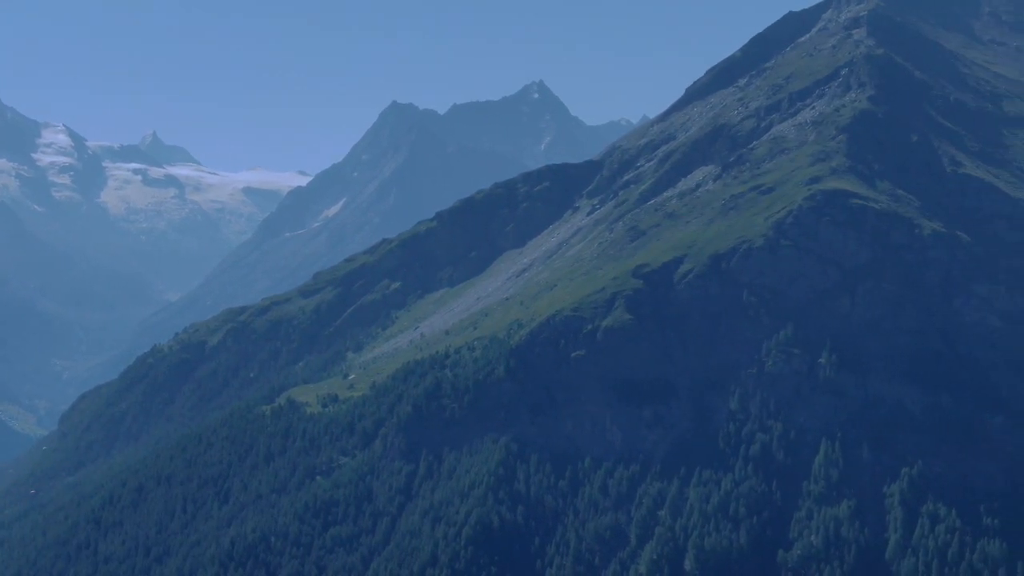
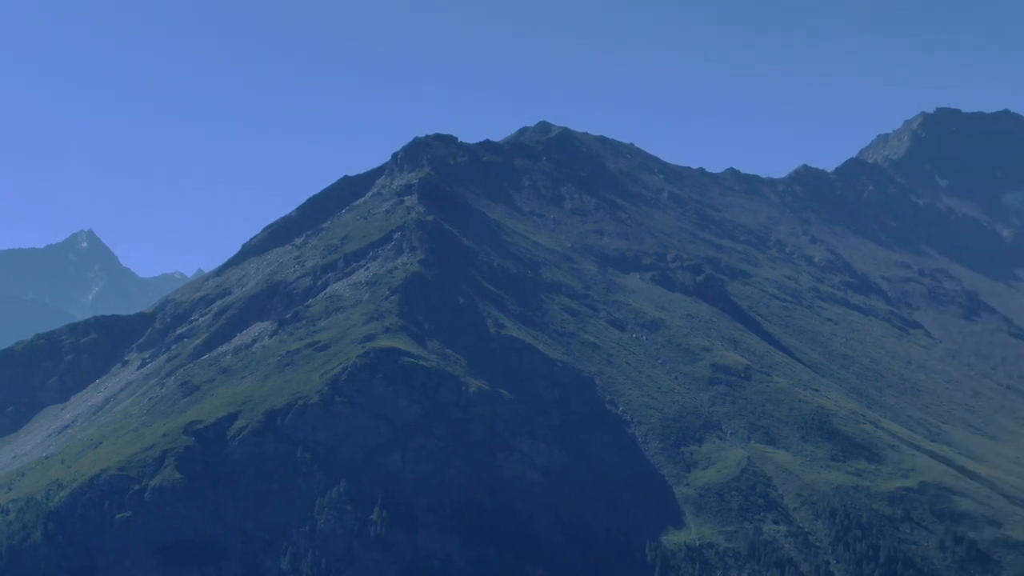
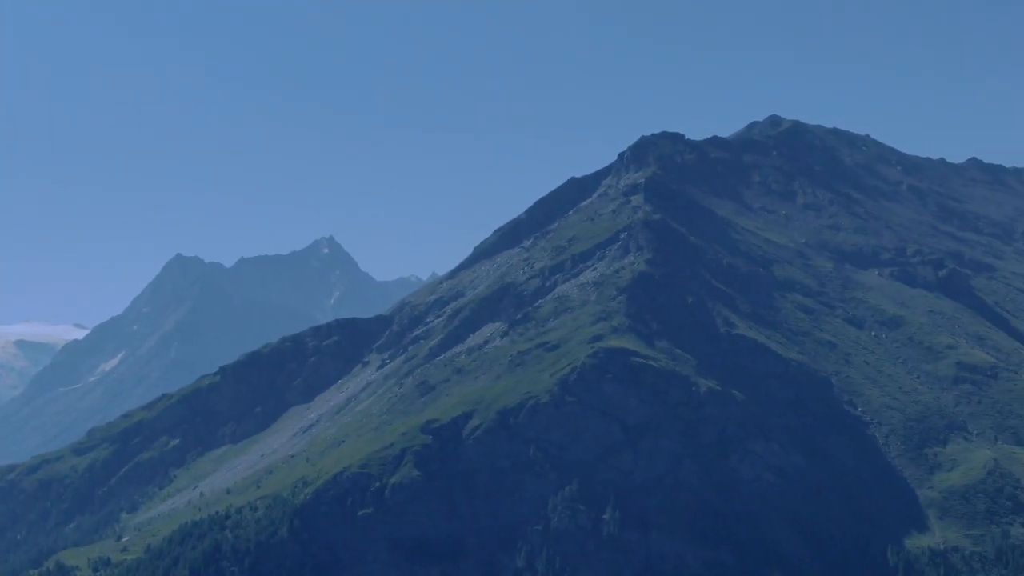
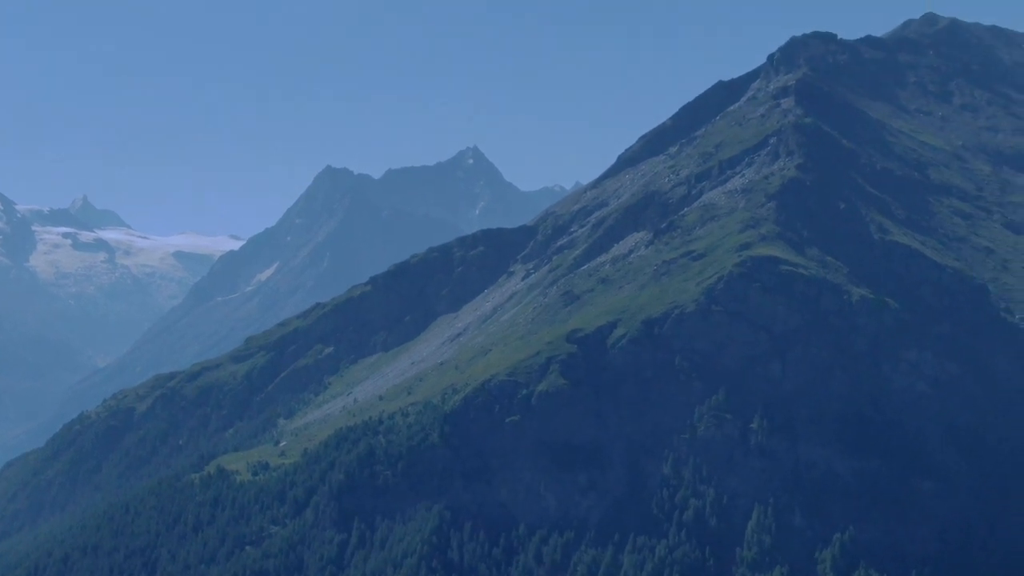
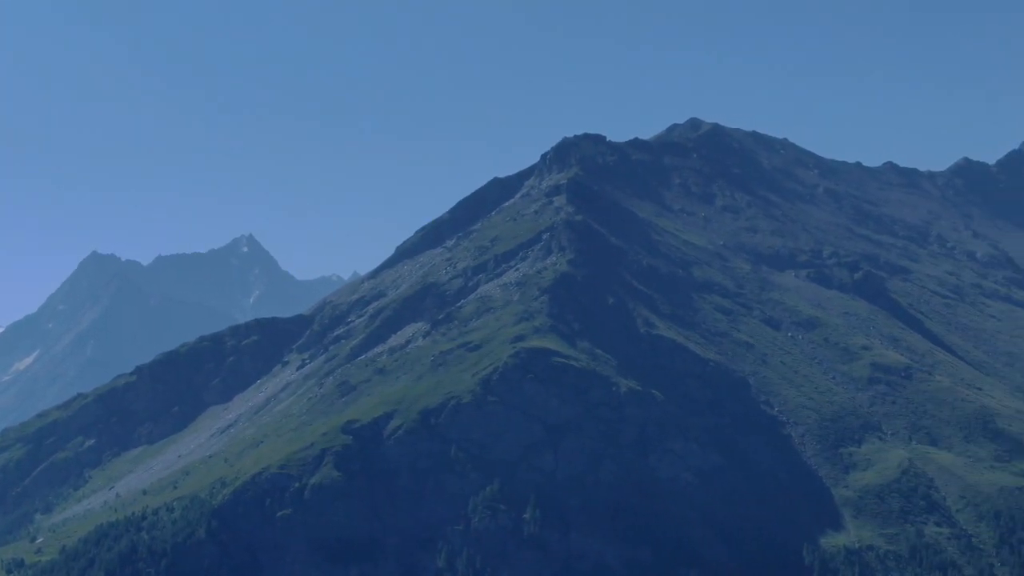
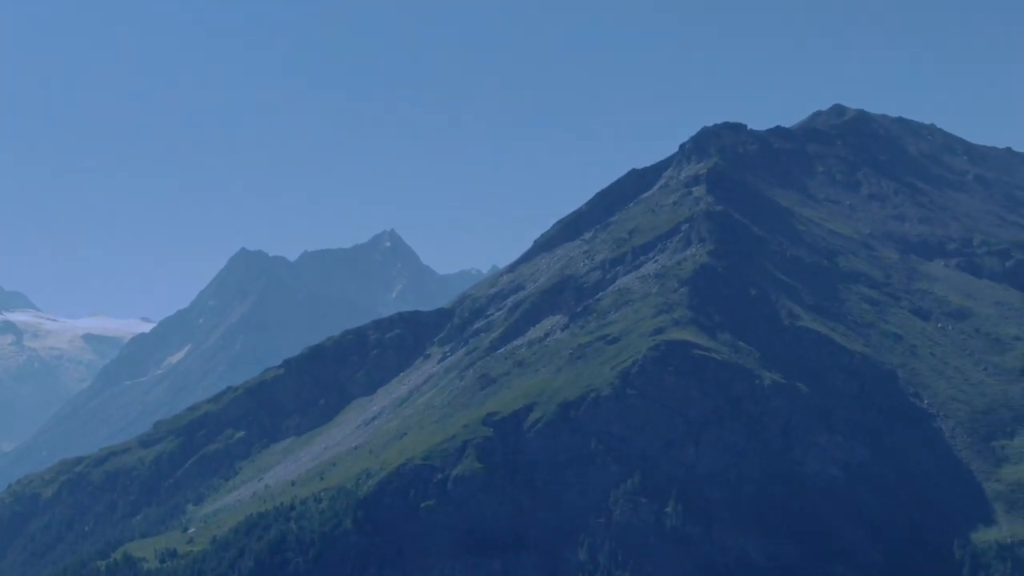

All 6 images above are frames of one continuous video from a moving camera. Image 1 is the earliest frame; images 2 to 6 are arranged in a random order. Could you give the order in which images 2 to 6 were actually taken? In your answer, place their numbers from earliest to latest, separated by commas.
4, 6, 3, 5, 2
